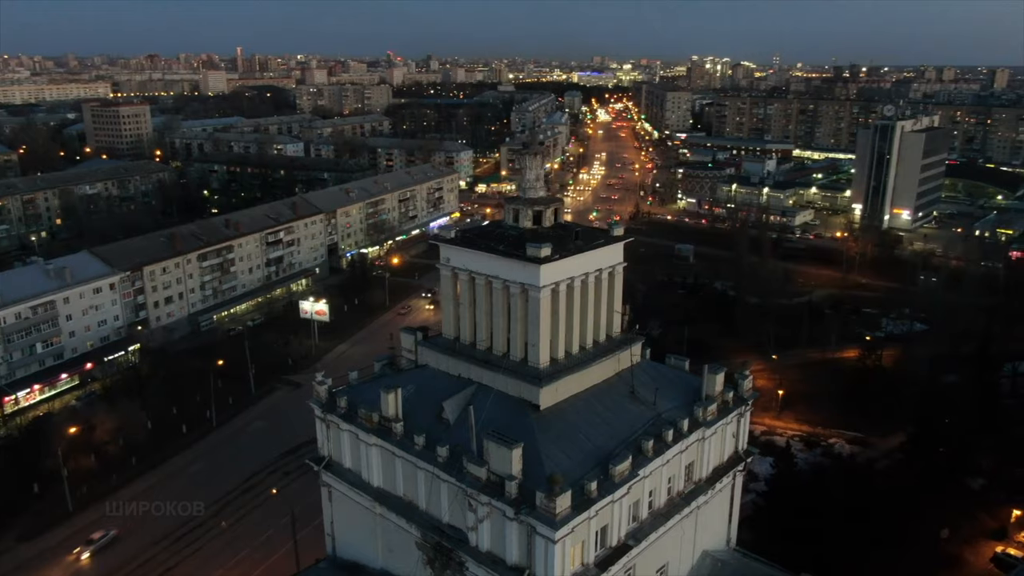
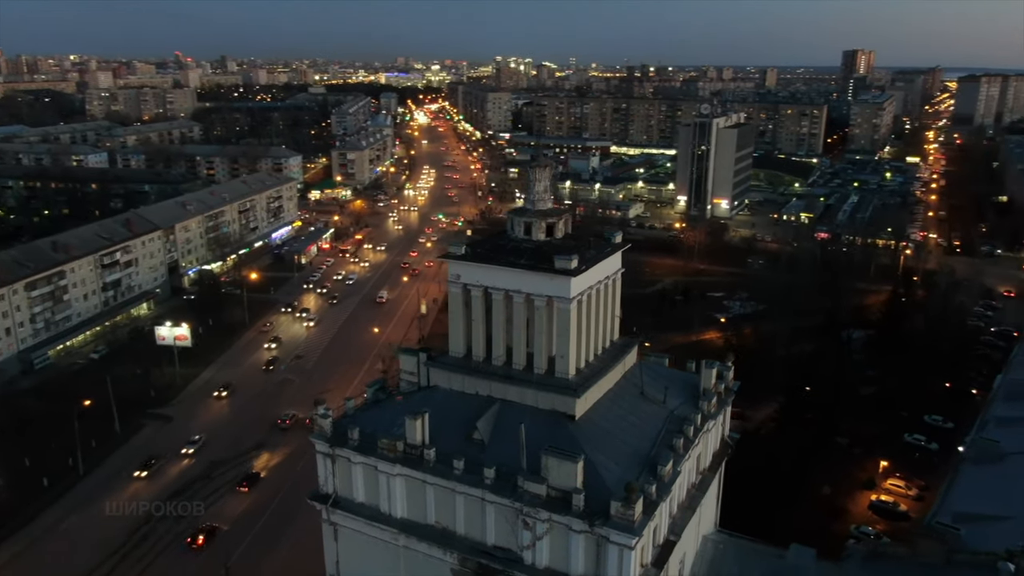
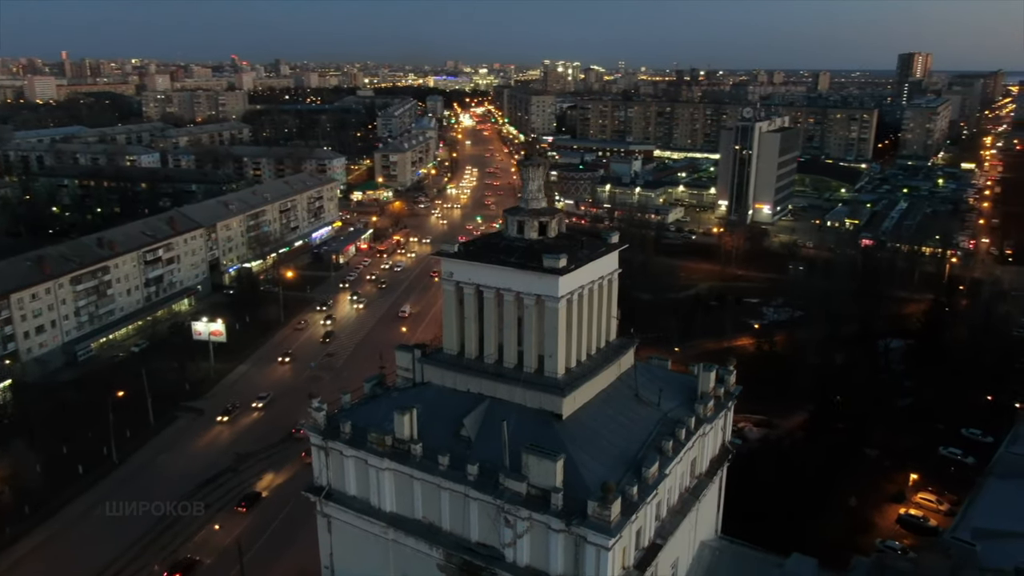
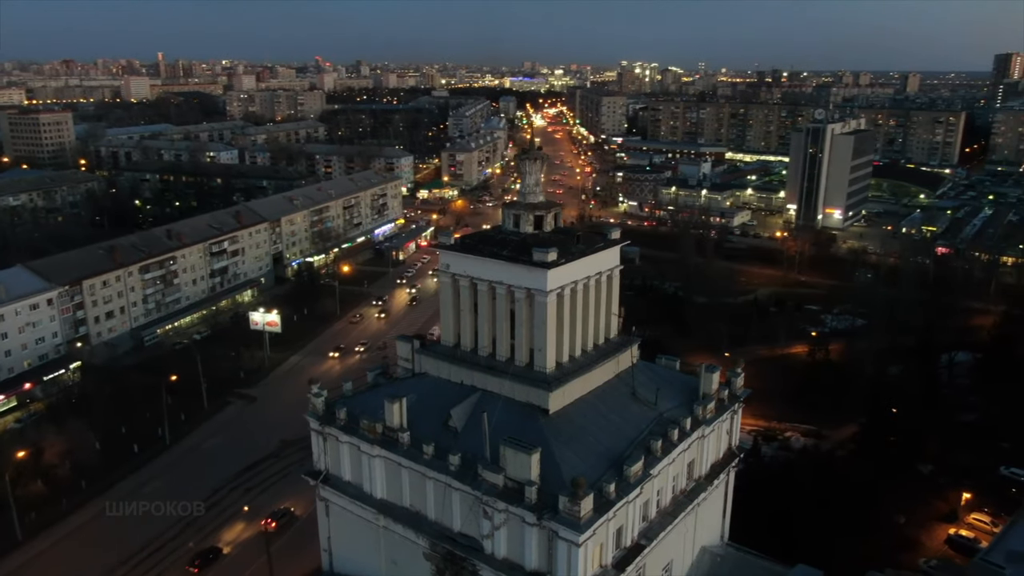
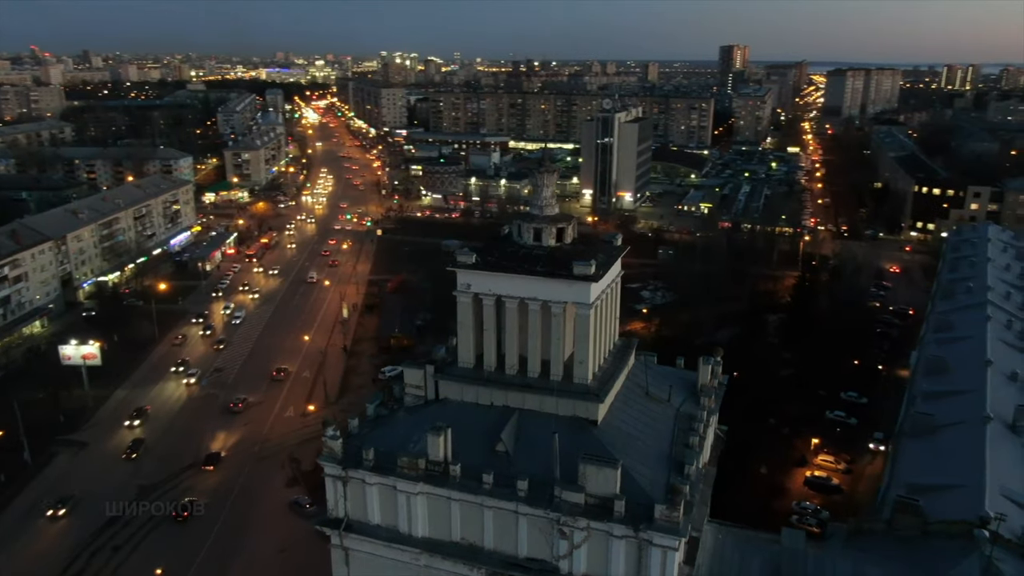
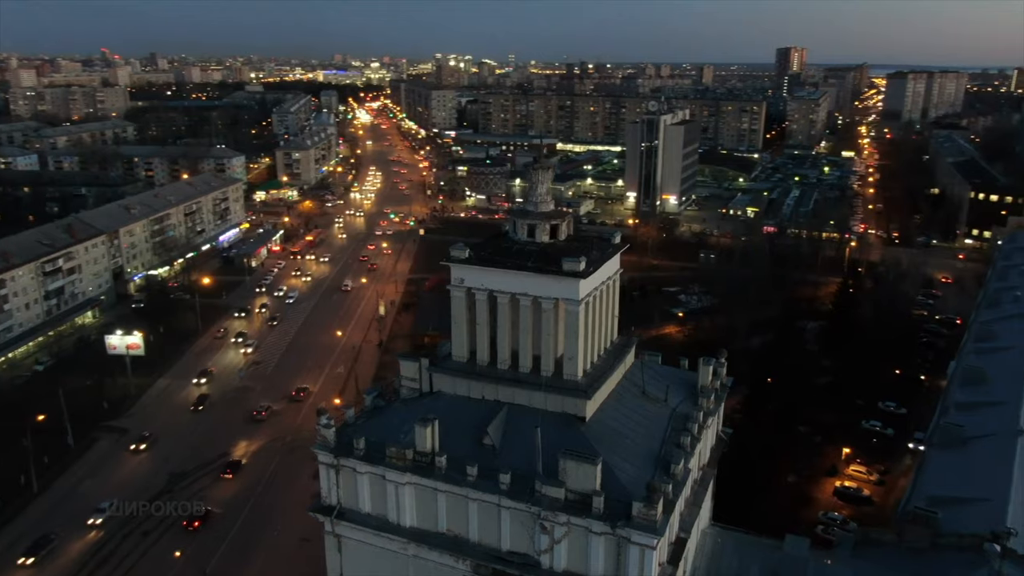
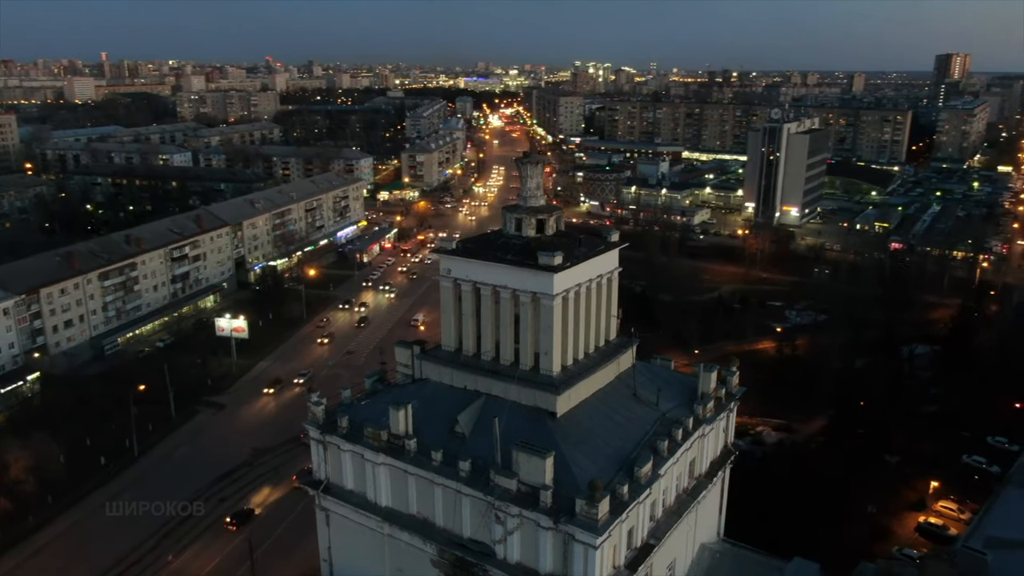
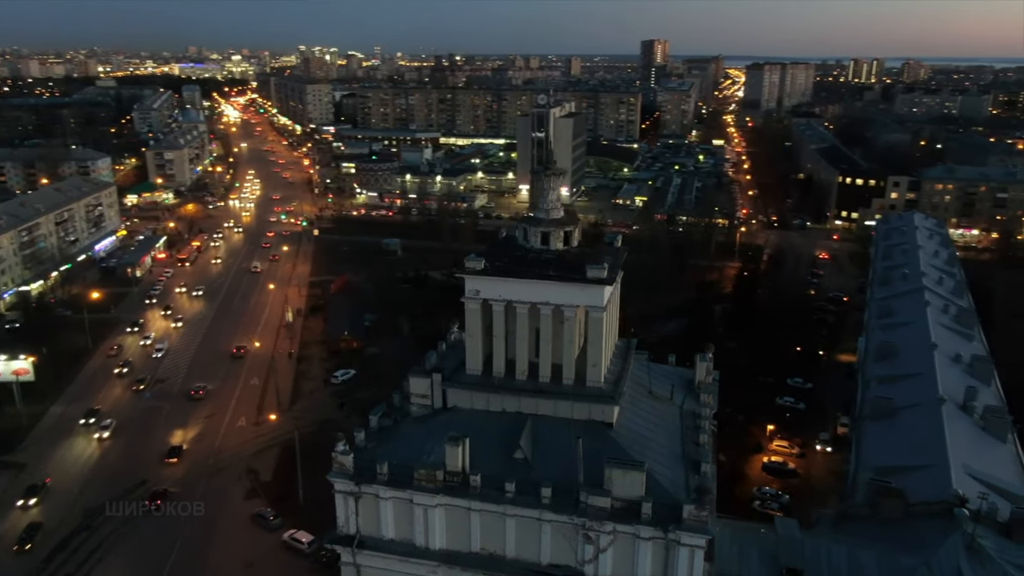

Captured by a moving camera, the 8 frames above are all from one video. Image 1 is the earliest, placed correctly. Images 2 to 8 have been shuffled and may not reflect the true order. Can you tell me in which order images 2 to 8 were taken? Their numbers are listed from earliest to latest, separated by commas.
4, 7, 3, 2, 6, 5, 8
